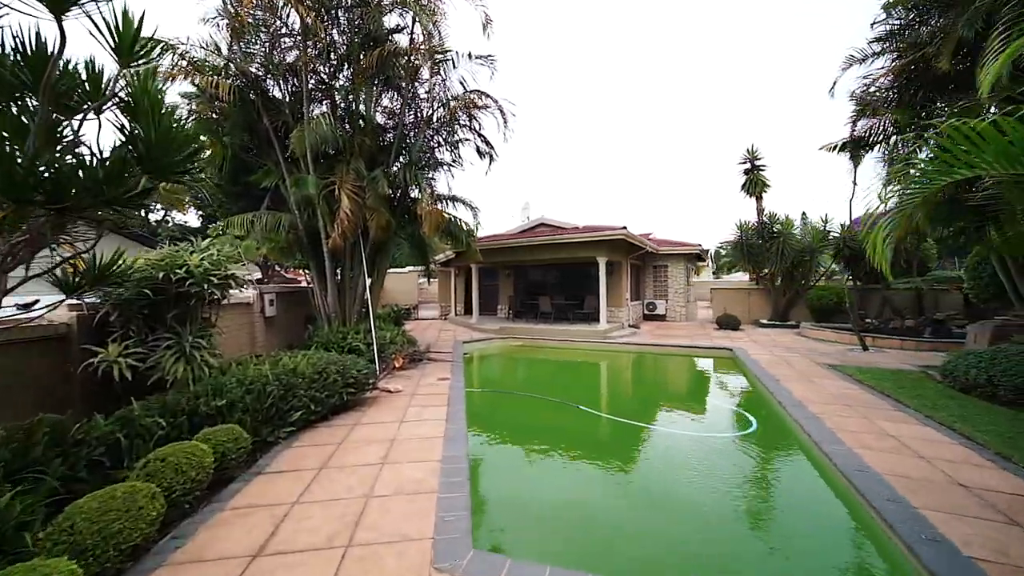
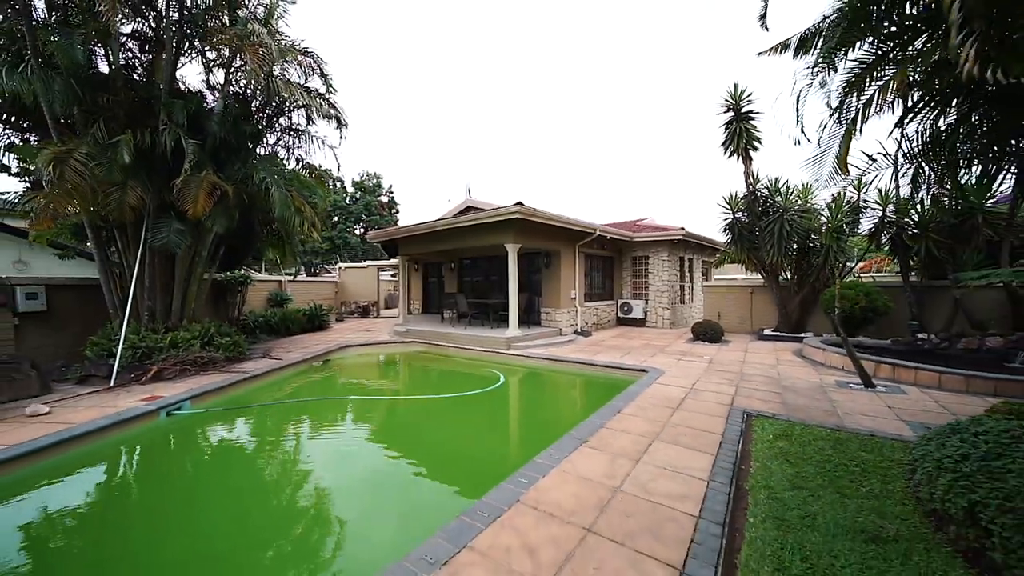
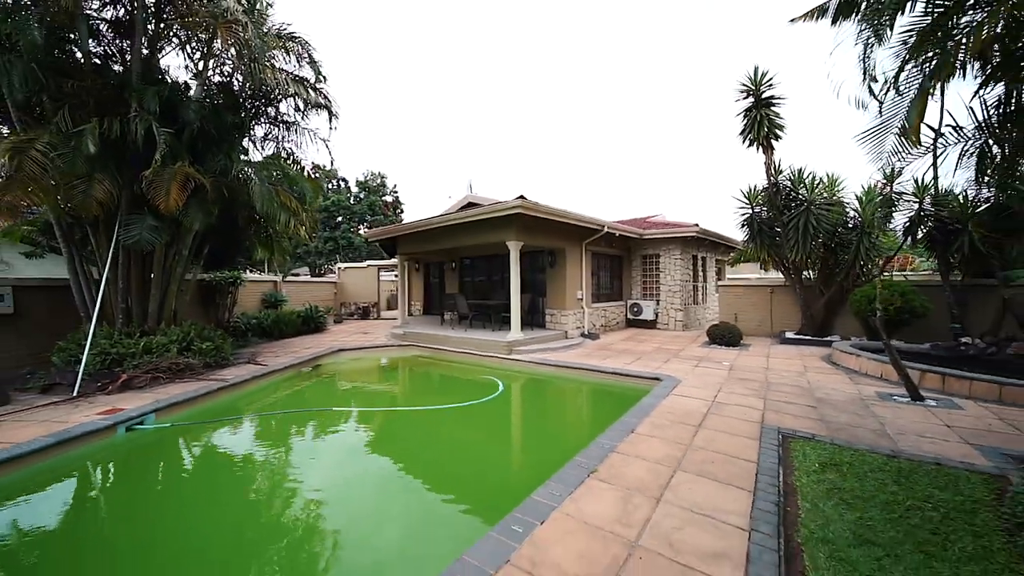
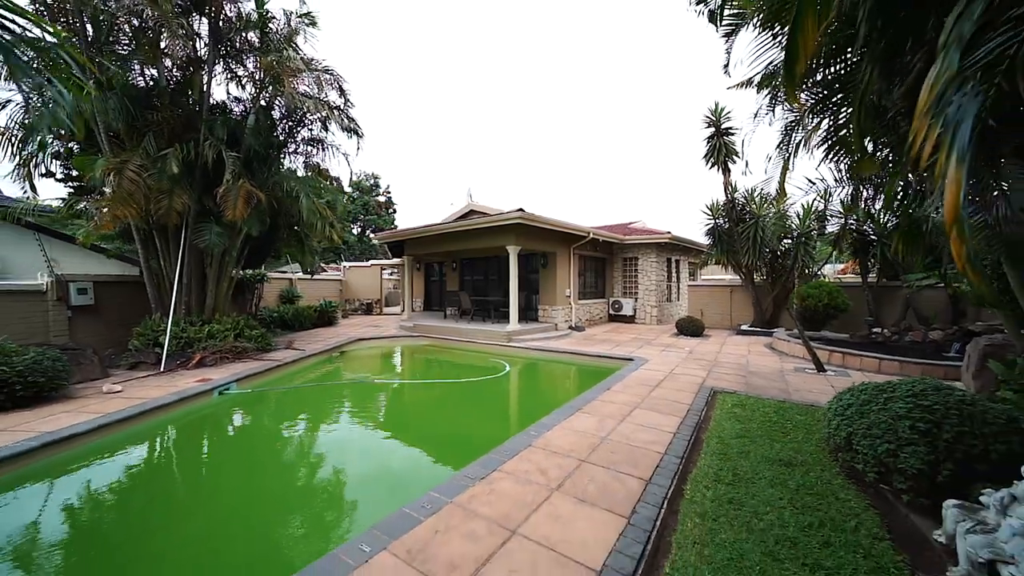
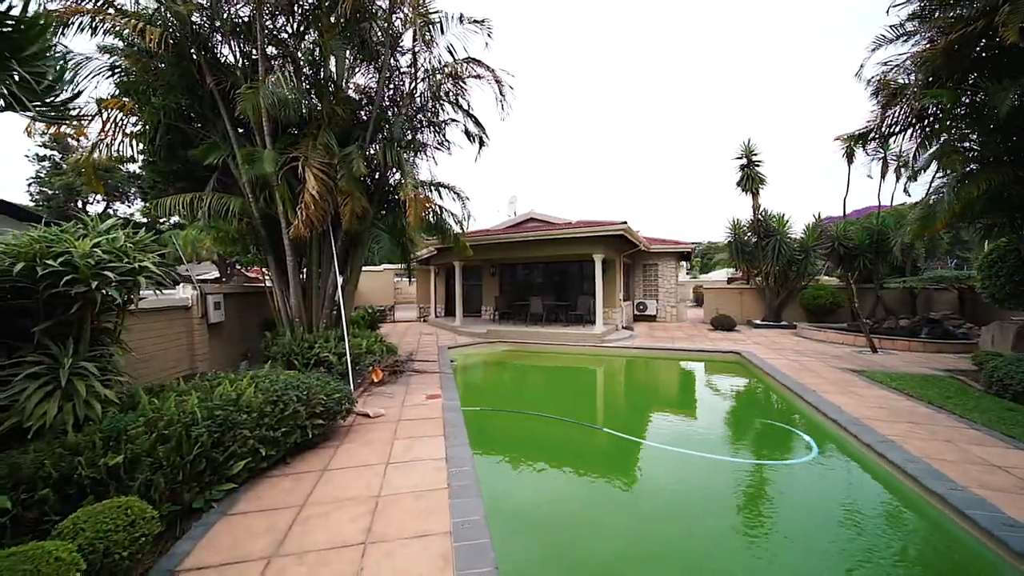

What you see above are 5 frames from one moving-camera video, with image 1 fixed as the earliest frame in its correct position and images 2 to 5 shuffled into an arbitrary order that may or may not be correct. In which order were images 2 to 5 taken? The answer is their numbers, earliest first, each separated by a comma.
5, 3, 2, 4
